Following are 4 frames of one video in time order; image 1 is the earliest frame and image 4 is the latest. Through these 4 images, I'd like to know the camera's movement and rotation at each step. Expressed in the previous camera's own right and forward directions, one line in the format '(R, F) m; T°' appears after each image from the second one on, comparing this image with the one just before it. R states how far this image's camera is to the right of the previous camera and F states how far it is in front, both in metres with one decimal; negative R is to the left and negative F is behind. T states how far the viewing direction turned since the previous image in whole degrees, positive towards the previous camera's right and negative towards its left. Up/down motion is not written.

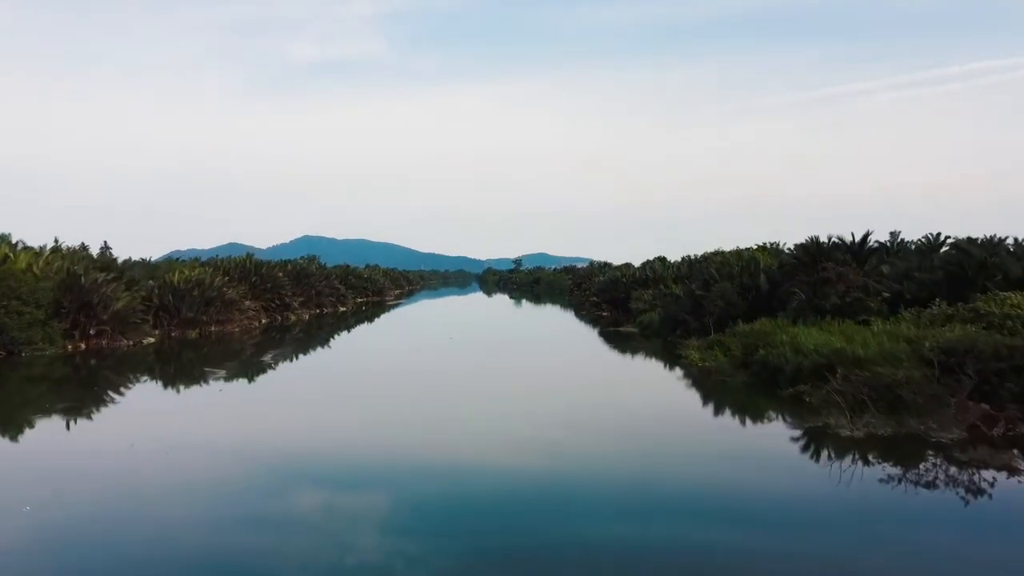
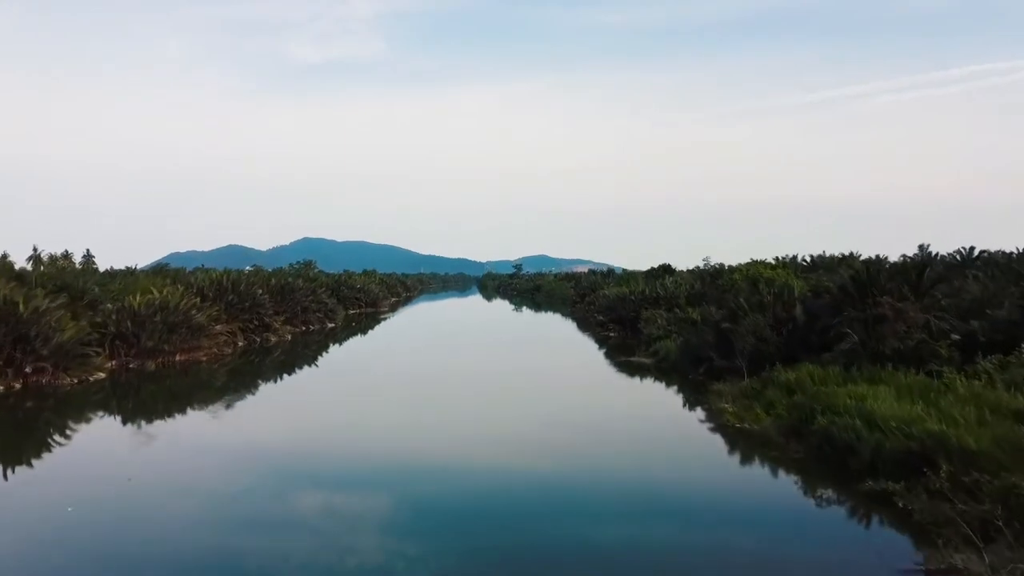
(0.0, +0.8) m; 0°
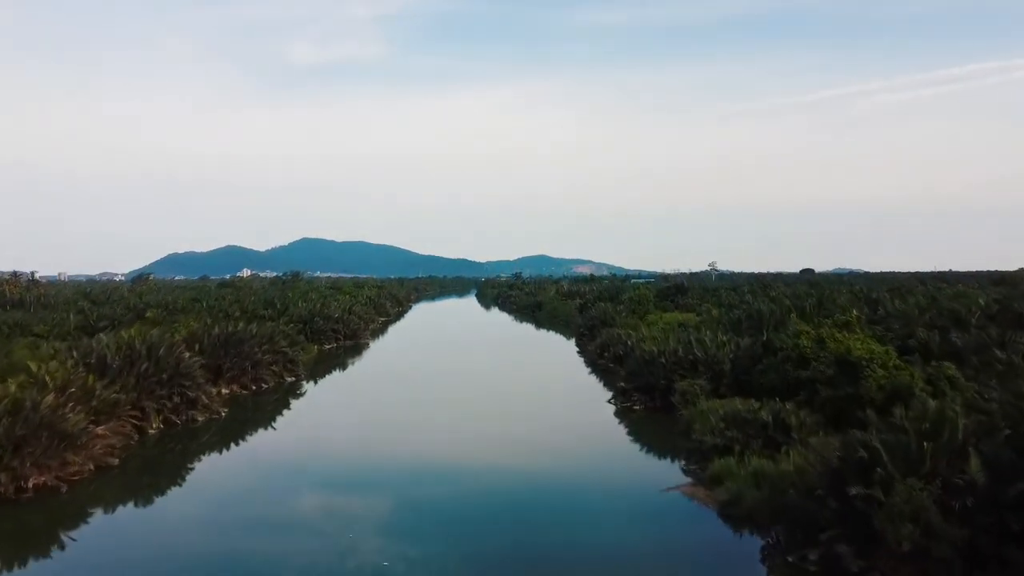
(0.0, +2.1) m; 0°
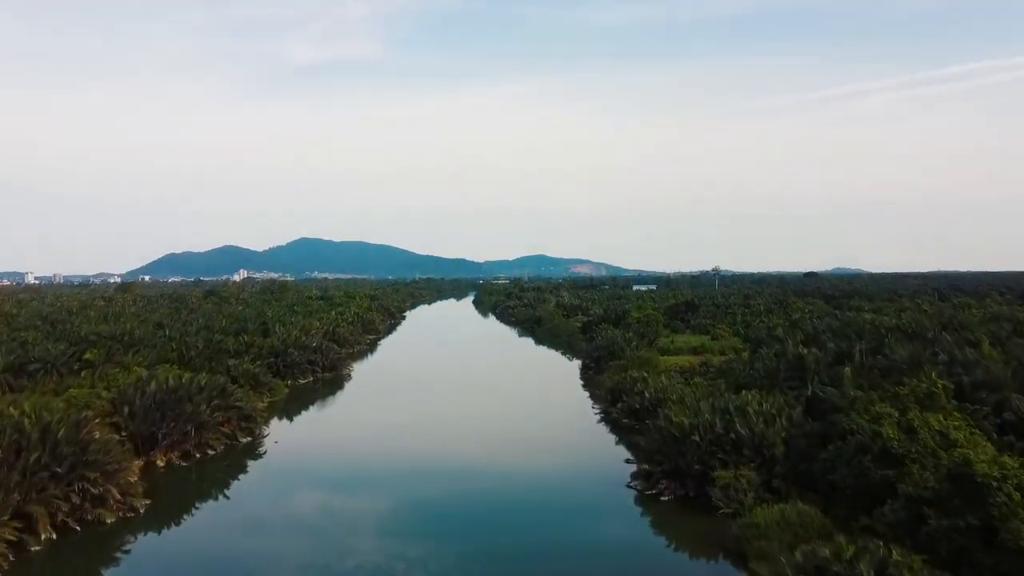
(0.0, +1.6) m; 0°
